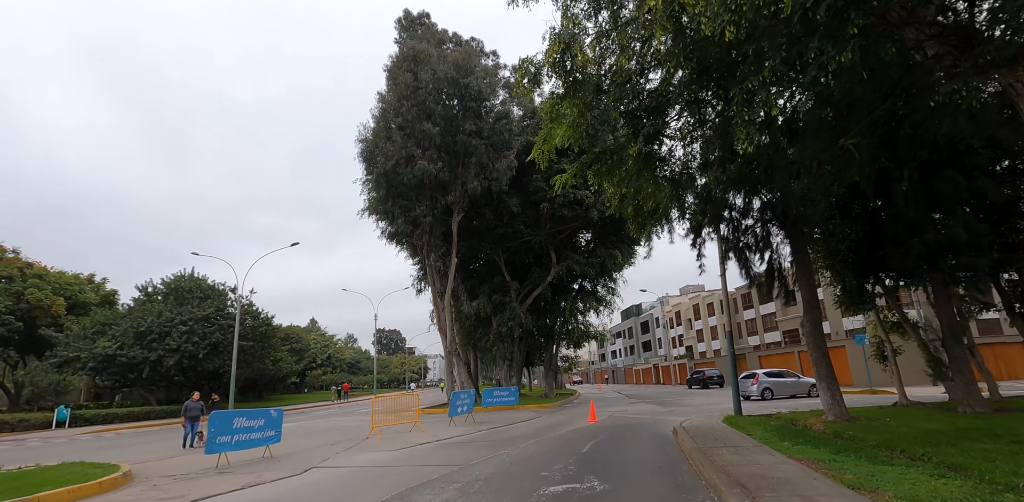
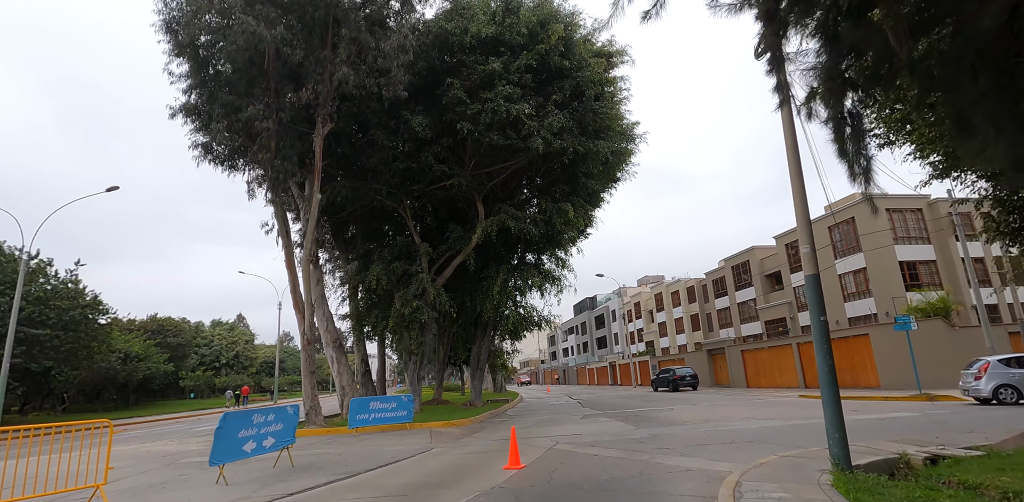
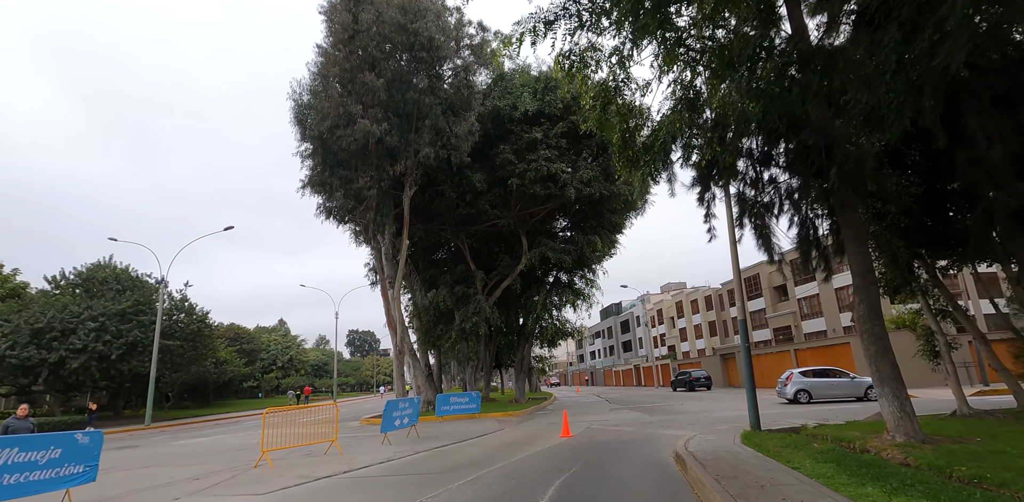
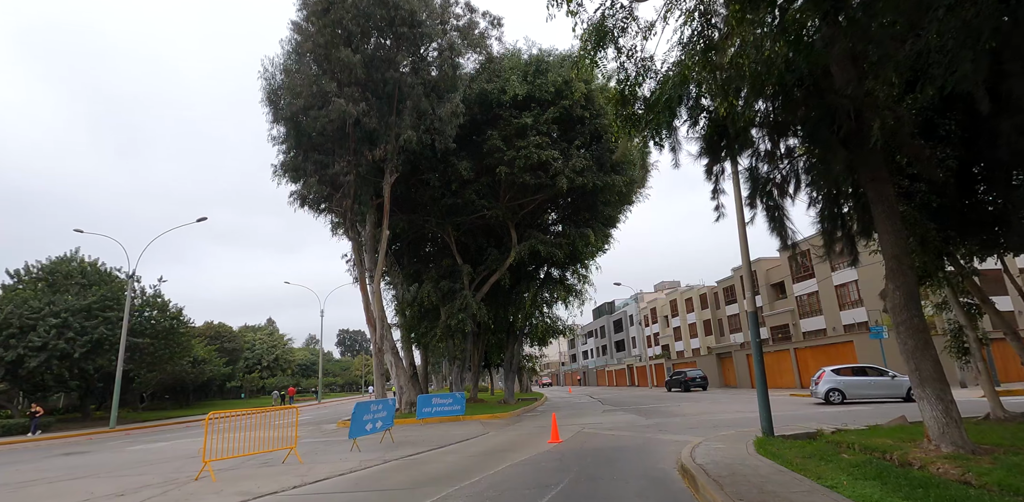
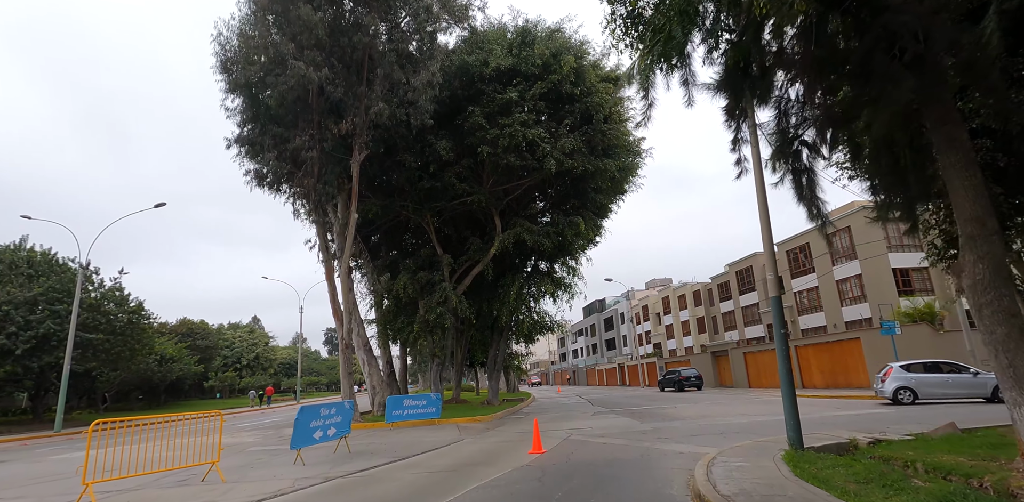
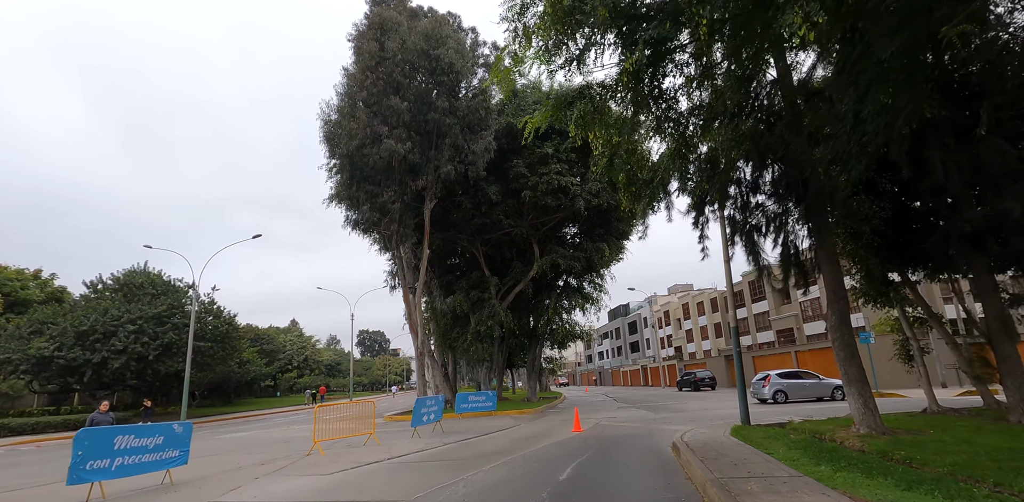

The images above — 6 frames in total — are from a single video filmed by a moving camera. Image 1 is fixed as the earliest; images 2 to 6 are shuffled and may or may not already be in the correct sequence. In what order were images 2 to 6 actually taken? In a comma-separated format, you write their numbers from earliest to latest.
6, 3, 4, 5, 2
